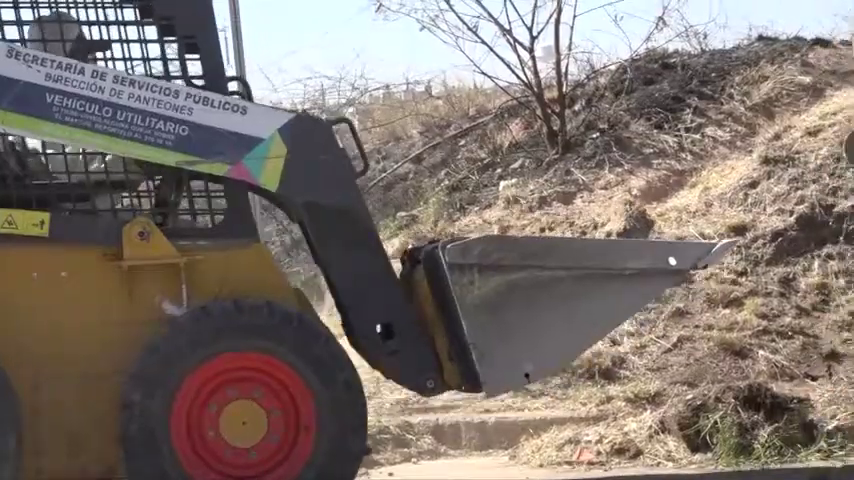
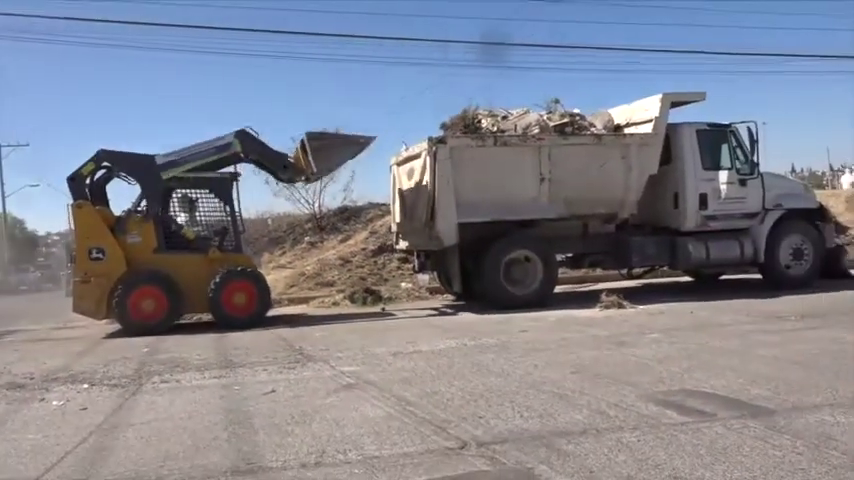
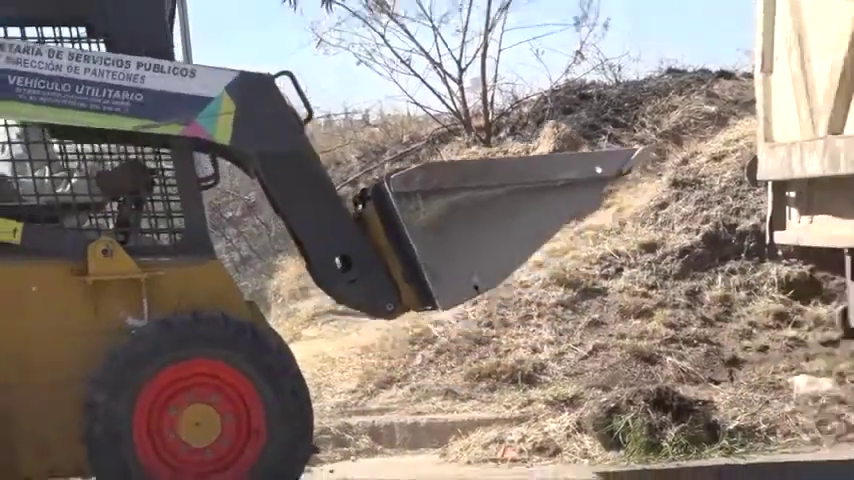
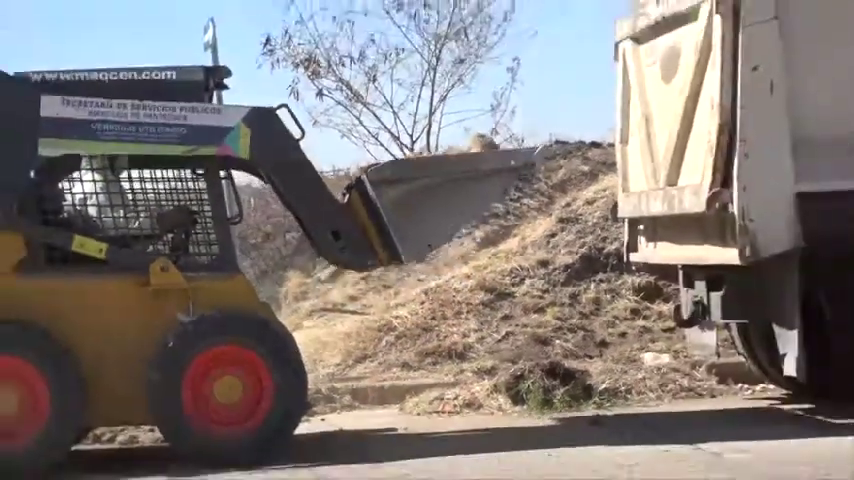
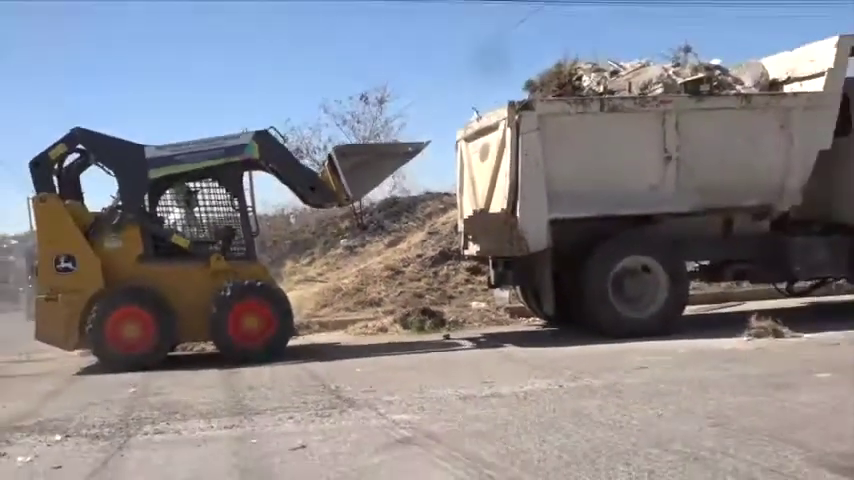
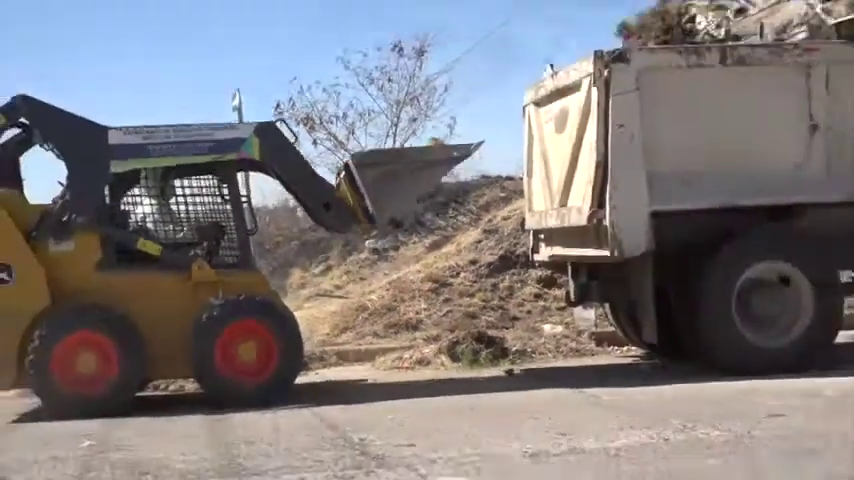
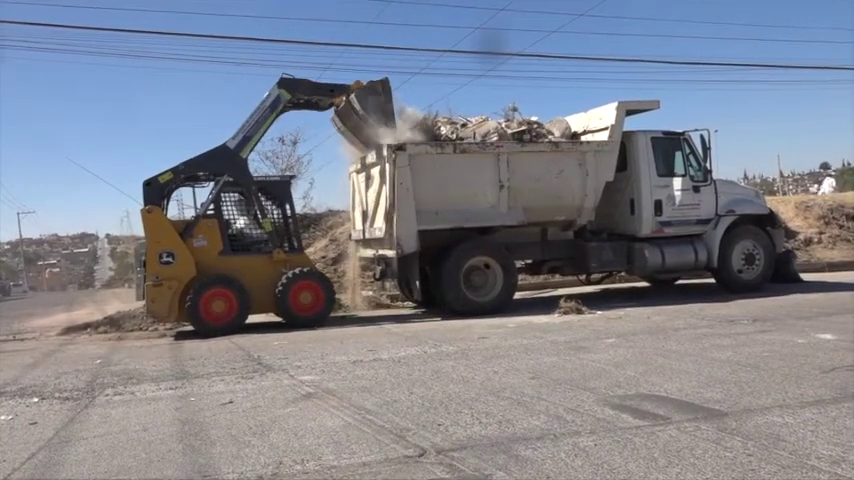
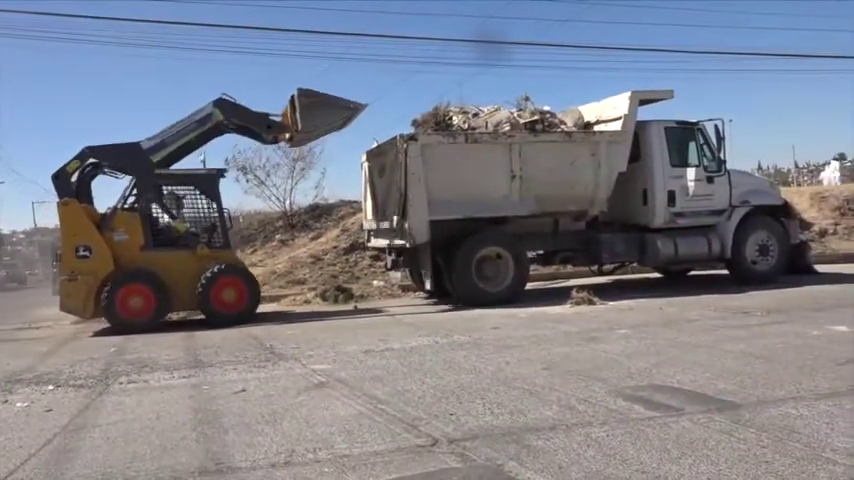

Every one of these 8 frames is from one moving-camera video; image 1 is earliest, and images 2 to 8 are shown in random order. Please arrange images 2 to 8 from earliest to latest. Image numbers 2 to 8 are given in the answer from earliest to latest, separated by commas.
3, 4, 6, 5, 2, 8, 7
